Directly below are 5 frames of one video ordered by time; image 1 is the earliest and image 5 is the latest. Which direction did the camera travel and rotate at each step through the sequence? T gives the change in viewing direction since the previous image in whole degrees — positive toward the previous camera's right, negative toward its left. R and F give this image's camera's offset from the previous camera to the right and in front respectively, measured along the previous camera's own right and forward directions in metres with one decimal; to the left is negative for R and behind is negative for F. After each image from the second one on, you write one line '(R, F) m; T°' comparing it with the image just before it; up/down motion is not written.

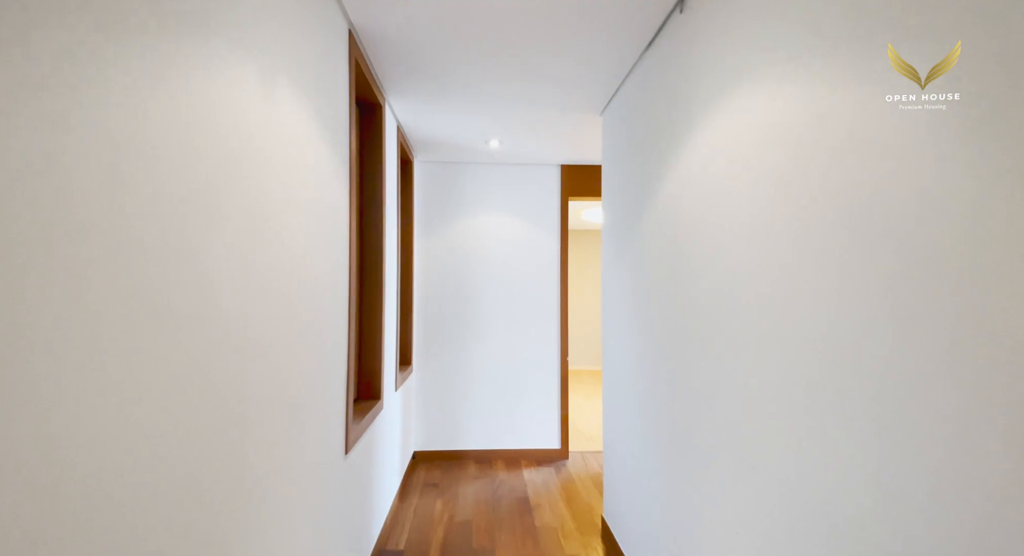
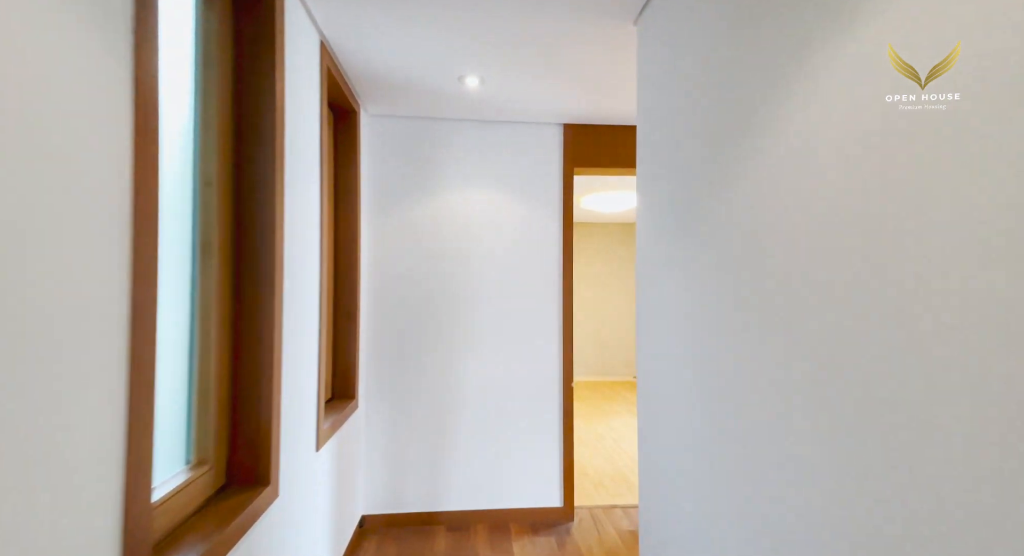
(0.0, +0.9) m; +2°
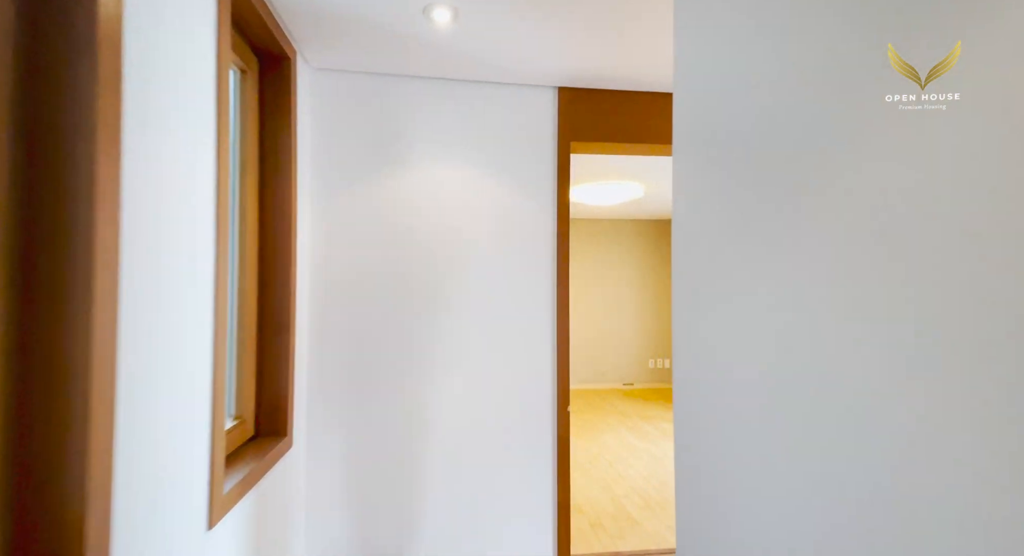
(0.0, +0.5) m; +2°
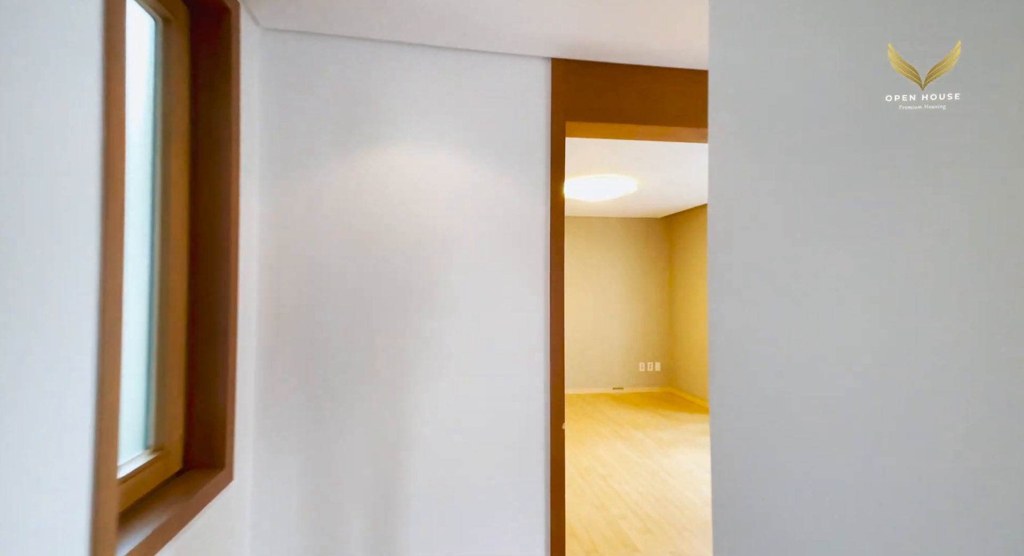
(0.0, +0.3) m; +2°
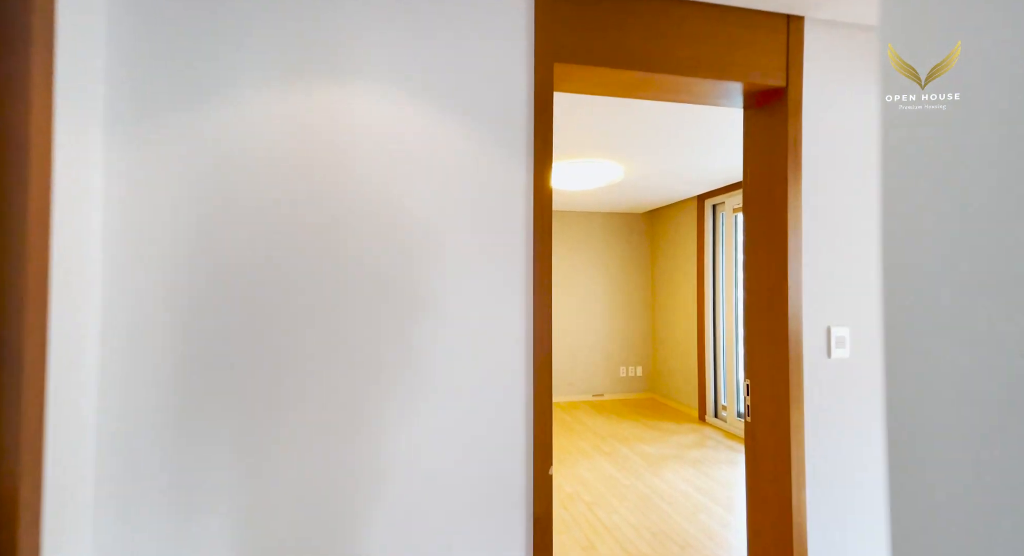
(0.0, +0.4) m; +4°
